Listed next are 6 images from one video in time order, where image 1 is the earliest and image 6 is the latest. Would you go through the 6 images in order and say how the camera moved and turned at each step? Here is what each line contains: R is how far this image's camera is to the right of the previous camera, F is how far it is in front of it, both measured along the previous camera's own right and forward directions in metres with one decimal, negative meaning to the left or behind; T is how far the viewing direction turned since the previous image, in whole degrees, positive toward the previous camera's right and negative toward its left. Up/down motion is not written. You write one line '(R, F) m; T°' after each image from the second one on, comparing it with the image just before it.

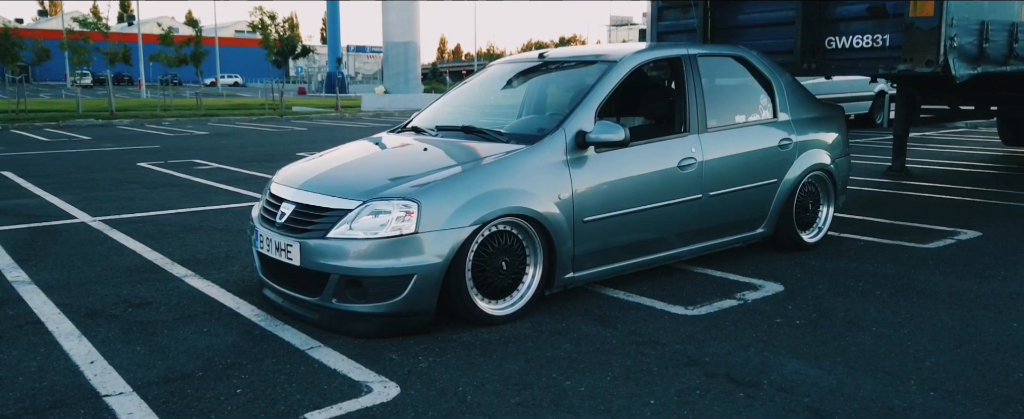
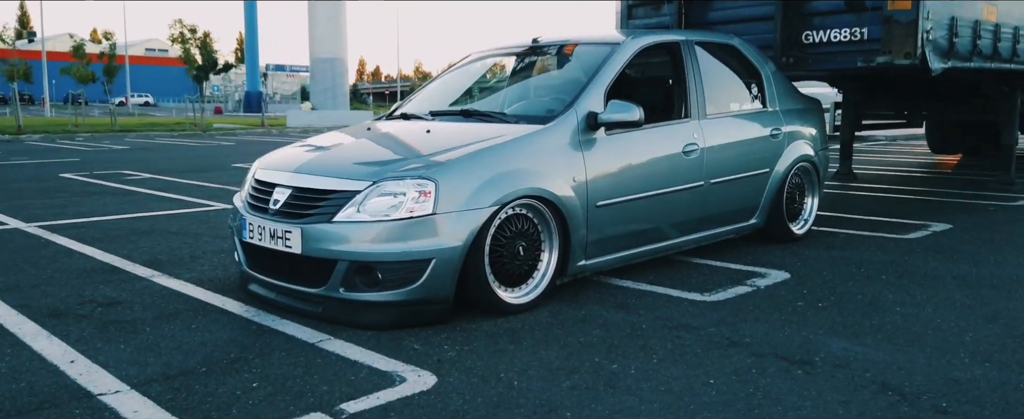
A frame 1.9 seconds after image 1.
(-0.5, +0.3) m; +6°
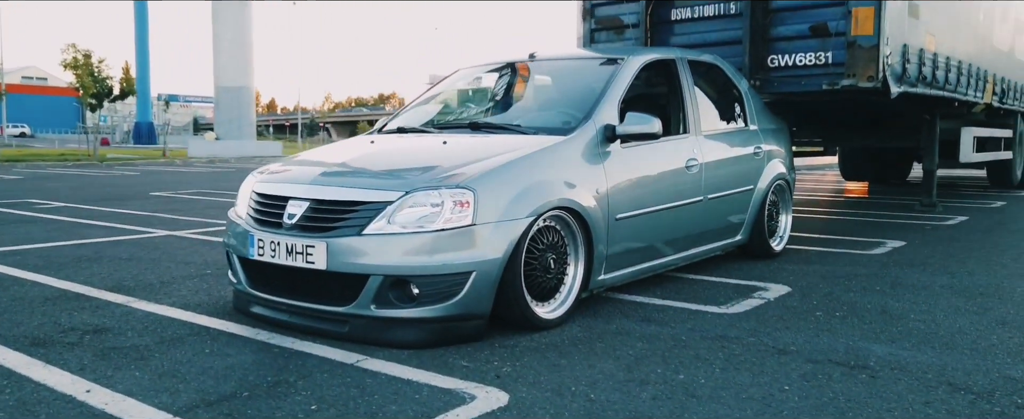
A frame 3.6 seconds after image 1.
(-0.7, +0.2) m; +7°
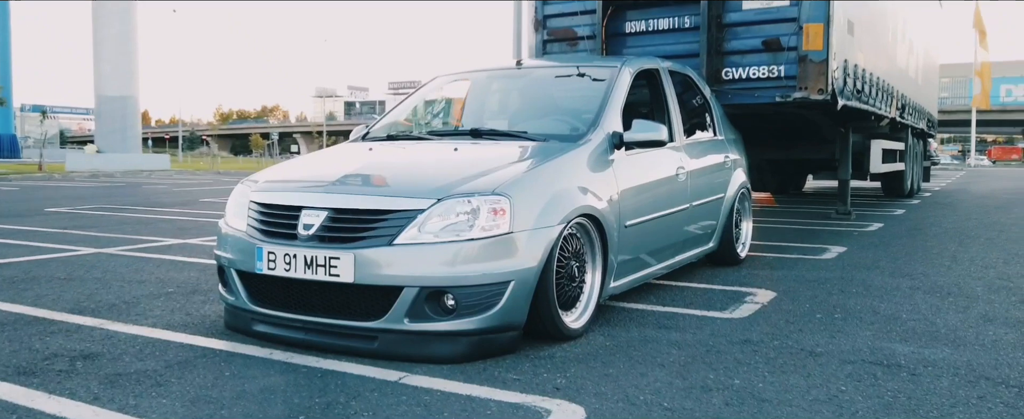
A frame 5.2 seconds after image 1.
(-0.7, +0.1) m; +8°
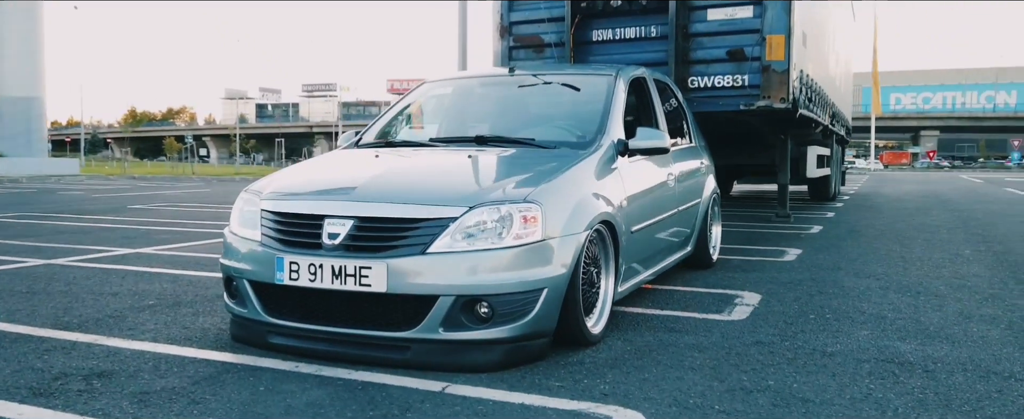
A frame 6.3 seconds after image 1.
(-0.5, 0.0) m; +6°
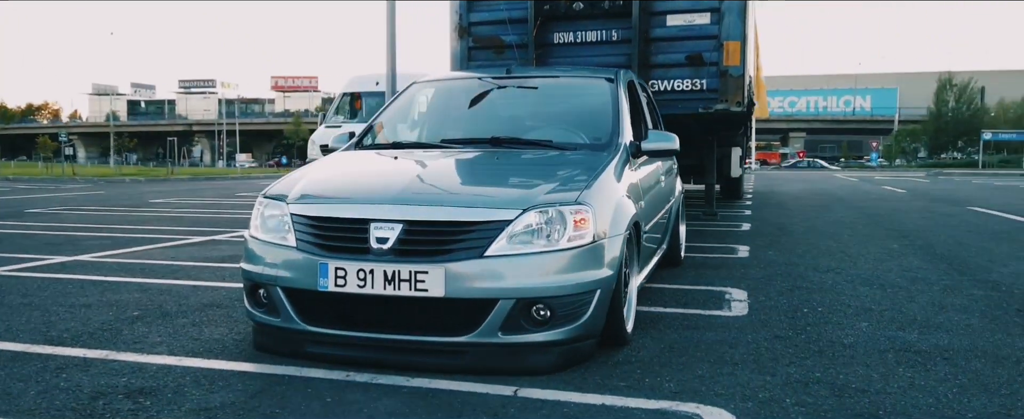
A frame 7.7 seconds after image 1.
(-0.7, 0.0) m; +8°
